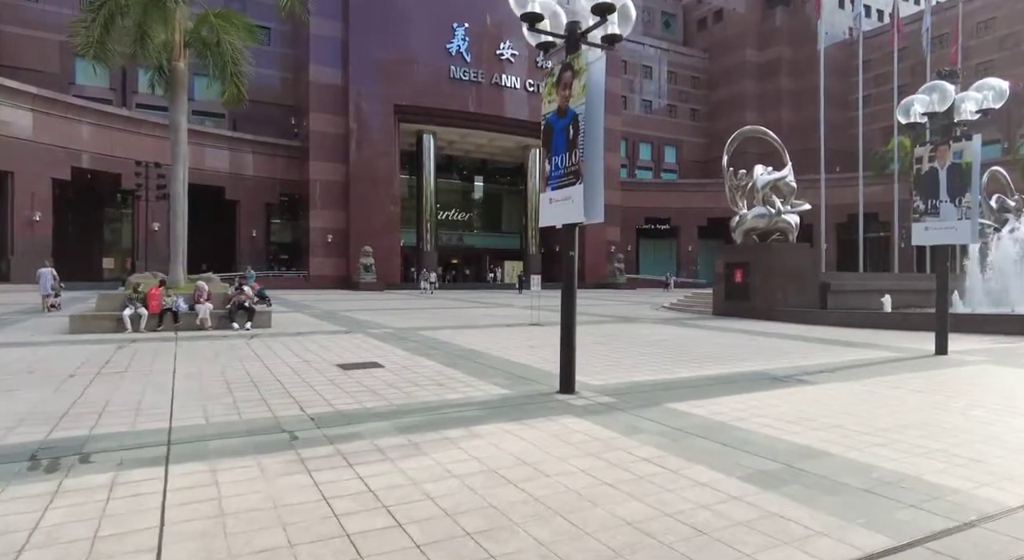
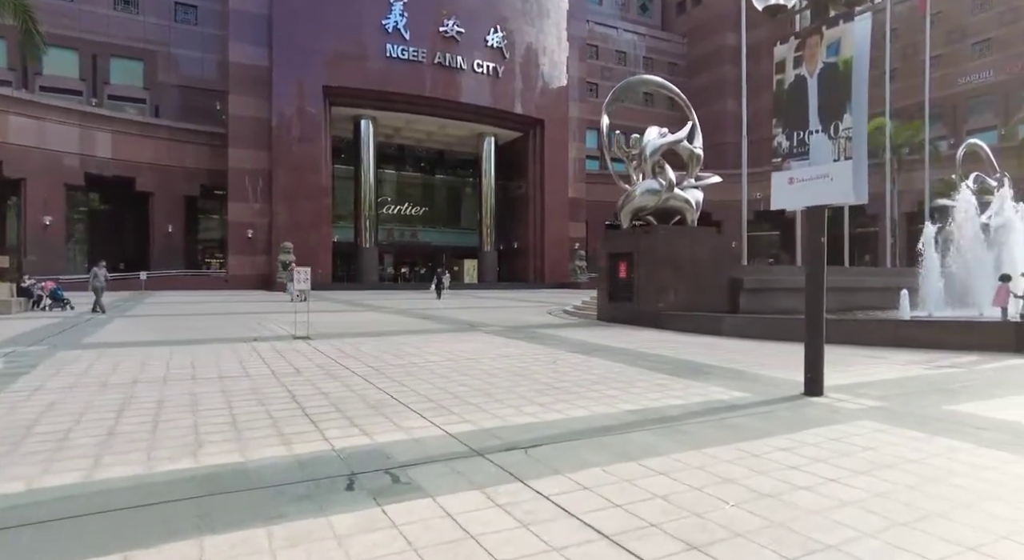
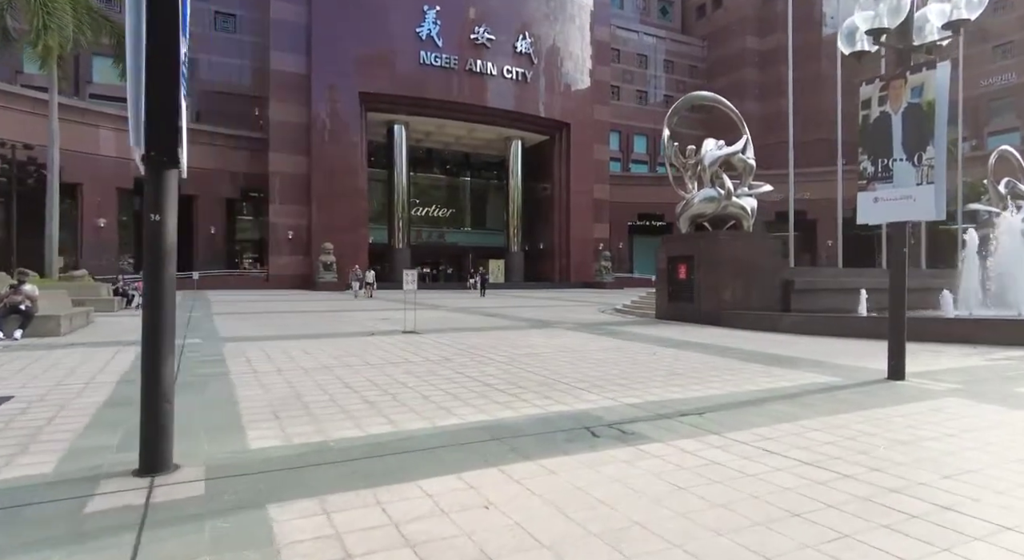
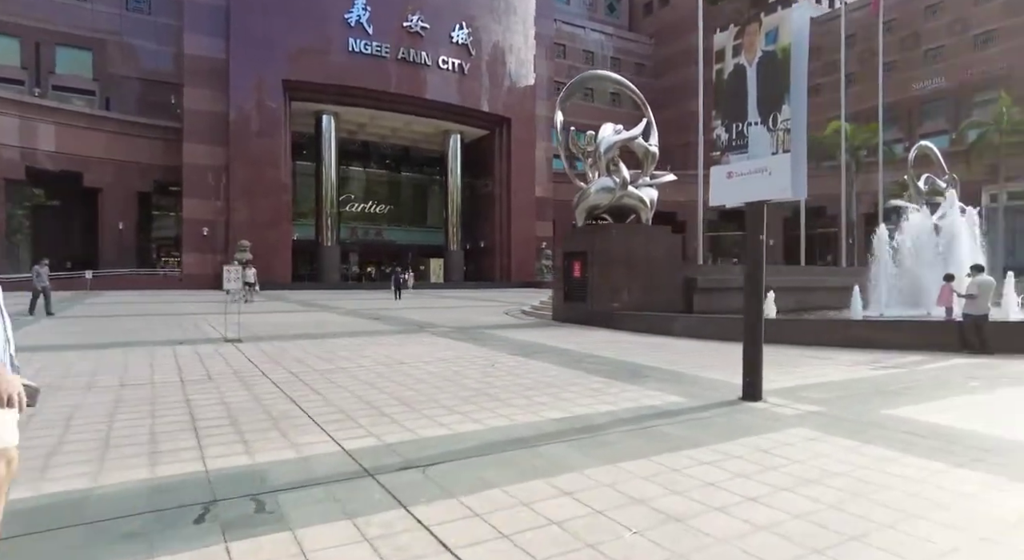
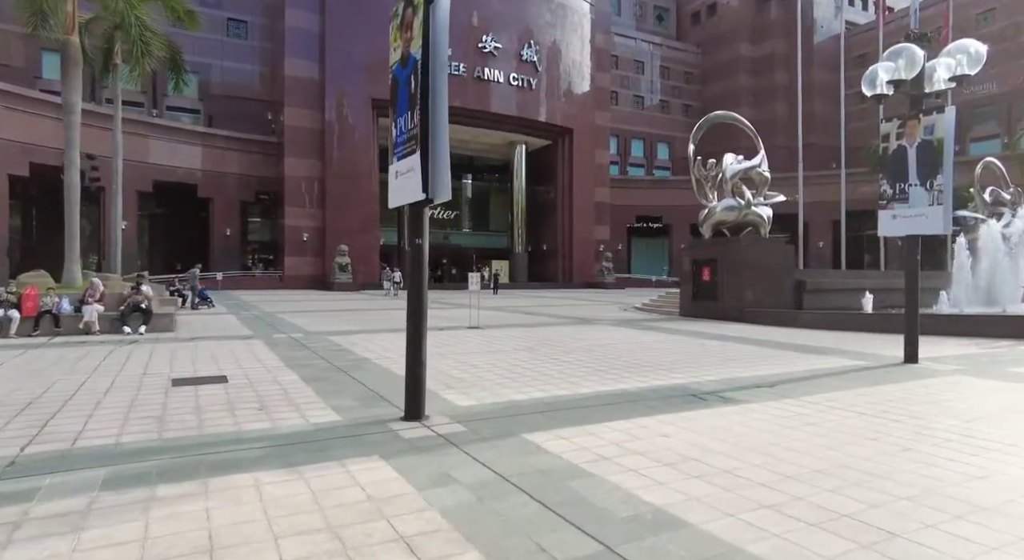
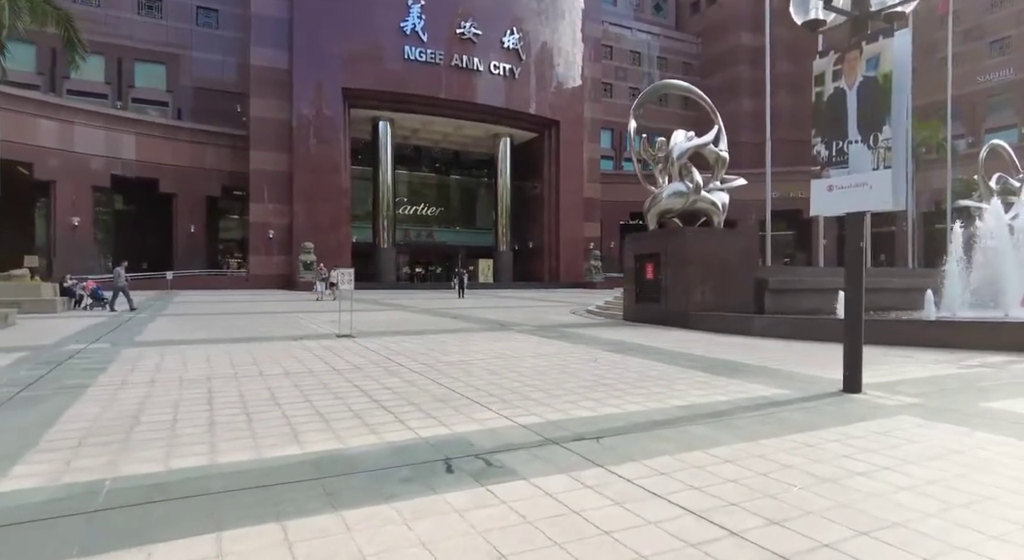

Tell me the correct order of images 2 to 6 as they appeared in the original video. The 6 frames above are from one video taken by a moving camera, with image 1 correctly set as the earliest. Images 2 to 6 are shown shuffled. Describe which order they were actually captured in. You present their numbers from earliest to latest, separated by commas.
5, 3, 6, 2, 4
